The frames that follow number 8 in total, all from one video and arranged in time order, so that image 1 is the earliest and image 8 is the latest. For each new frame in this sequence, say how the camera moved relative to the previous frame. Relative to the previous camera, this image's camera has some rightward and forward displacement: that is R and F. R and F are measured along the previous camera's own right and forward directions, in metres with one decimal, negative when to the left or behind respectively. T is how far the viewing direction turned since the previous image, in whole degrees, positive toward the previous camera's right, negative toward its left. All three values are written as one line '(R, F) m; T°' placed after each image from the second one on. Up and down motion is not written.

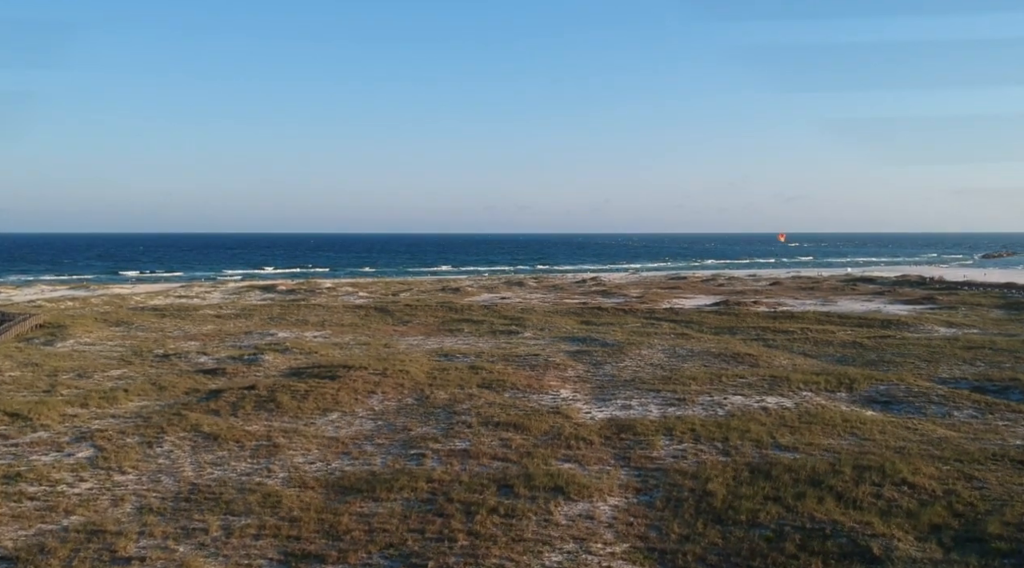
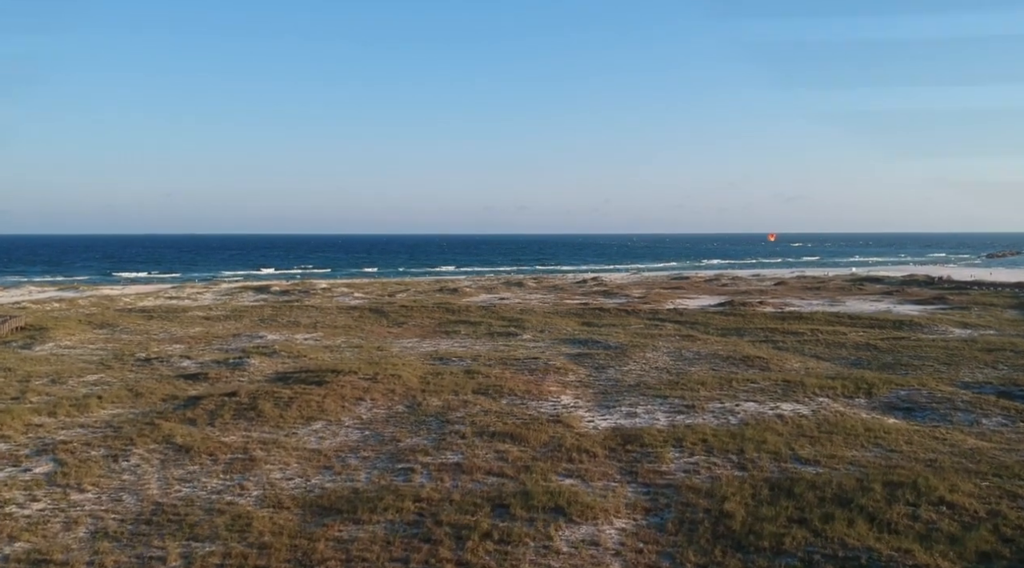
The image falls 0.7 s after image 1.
(+0.1, +1.2) m; 0°
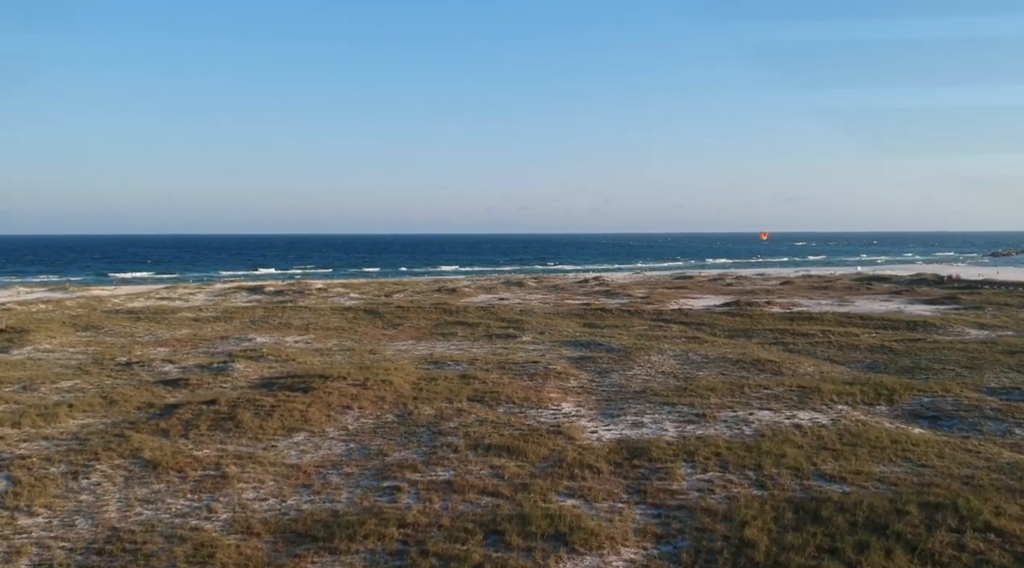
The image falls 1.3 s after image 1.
(+0.1, +1.2) m; 0°
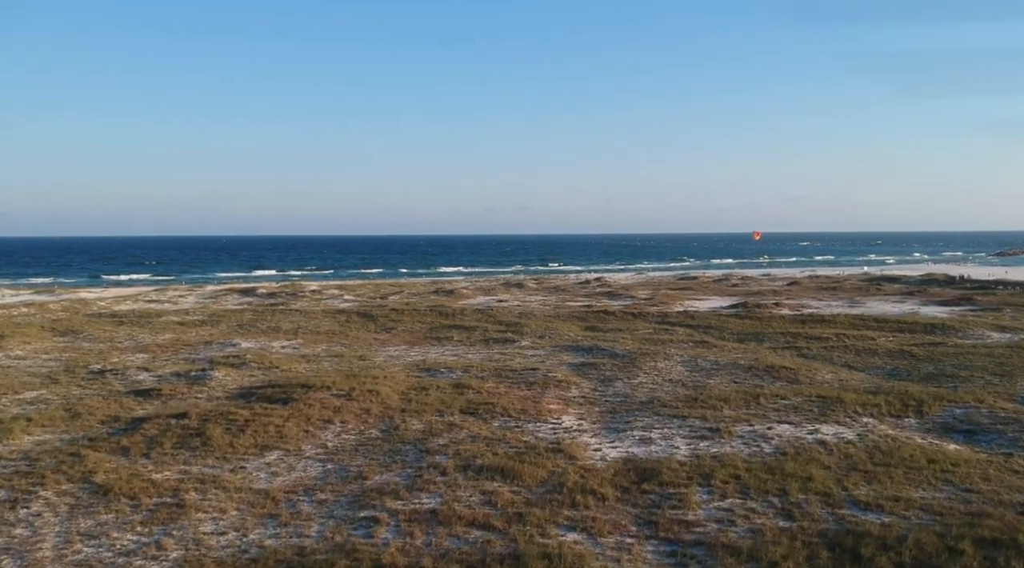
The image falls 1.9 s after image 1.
(+0.1, +1.5) m; 0°
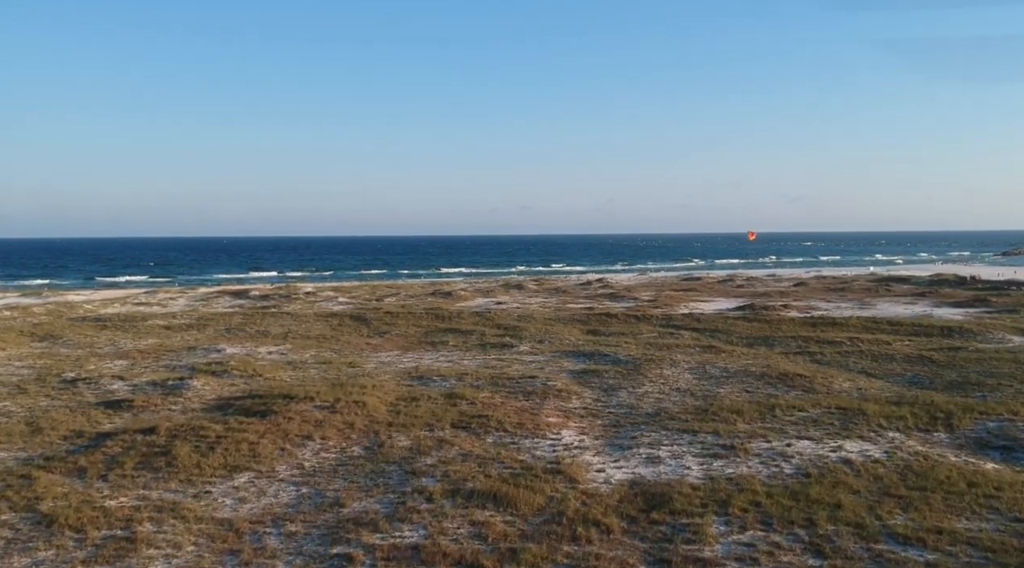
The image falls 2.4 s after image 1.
(+0.1, +1.3) m; 0°
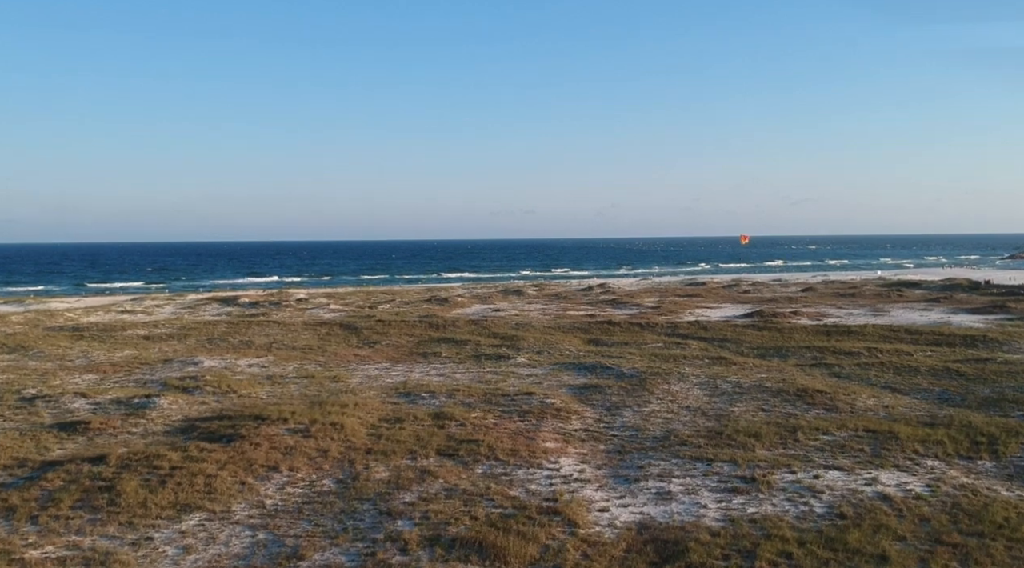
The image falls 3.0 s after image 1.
(+0.1, +1.7) m; 0°
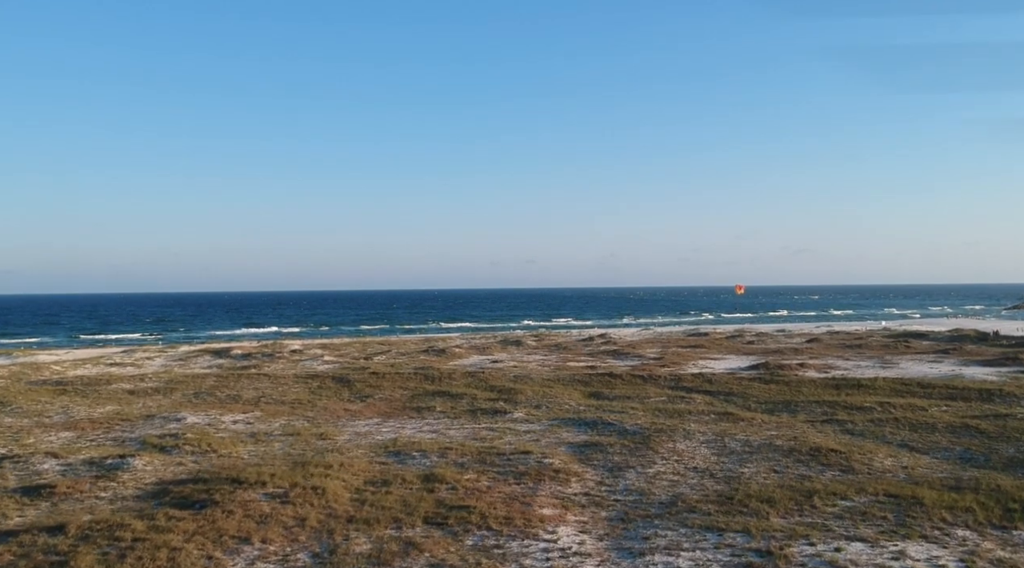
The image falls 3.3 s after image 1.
(+0.1, +0.9) m; 0°
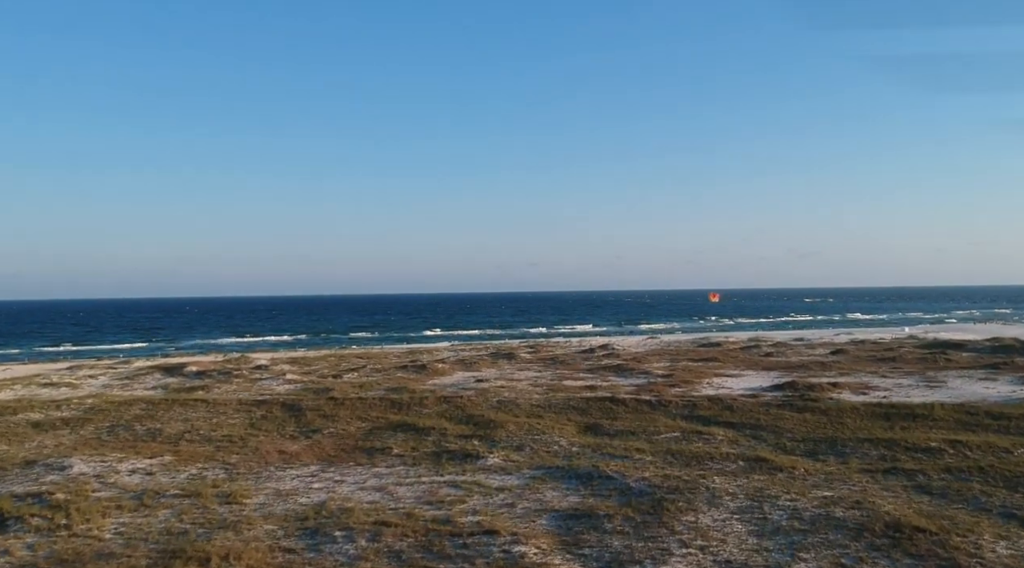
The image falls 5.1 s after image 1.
(+0.7, +5.2) m; 0°
